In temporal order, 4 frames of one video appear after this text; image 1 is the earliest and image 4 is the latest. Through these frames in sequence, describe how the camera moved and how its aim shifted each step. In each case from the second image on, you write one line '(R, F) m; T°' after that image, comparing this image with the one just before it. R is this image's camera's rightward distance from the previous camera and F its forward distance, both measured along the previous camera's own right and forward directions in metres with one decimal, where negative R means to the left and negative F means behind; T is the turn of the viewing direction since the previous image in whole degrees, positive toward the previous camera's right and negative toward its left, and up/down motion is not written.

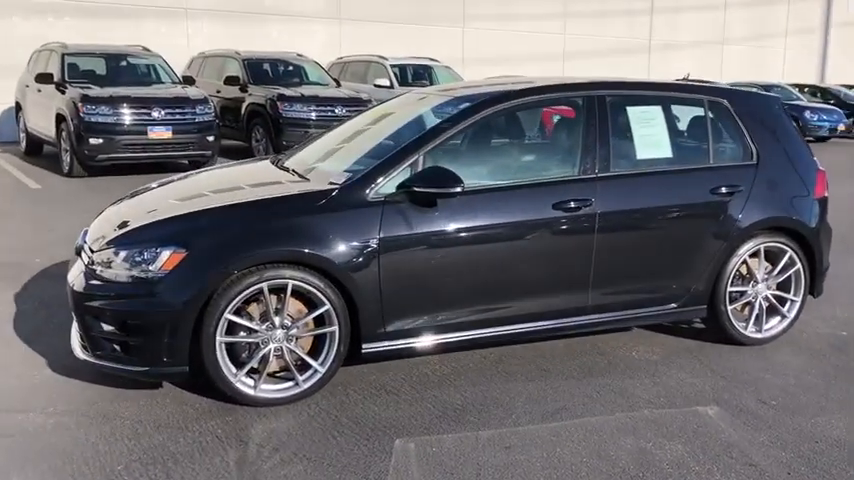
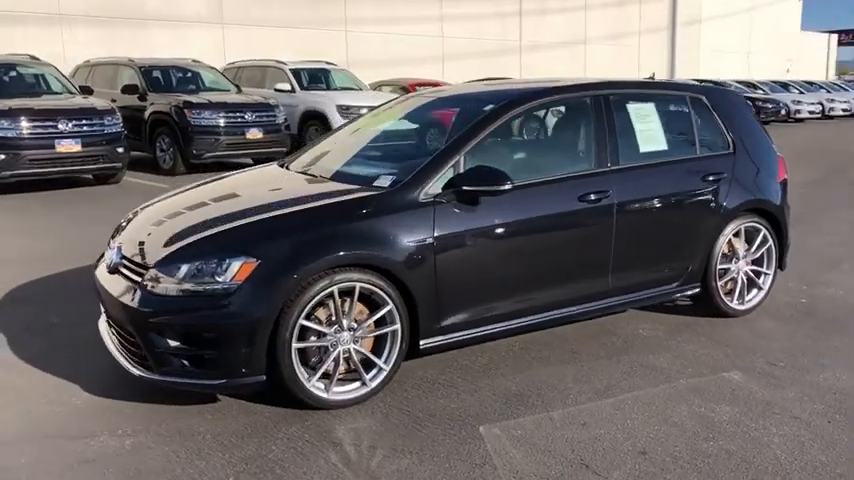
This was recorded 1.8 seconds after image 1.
(-1.0, -0.1) m; +10°
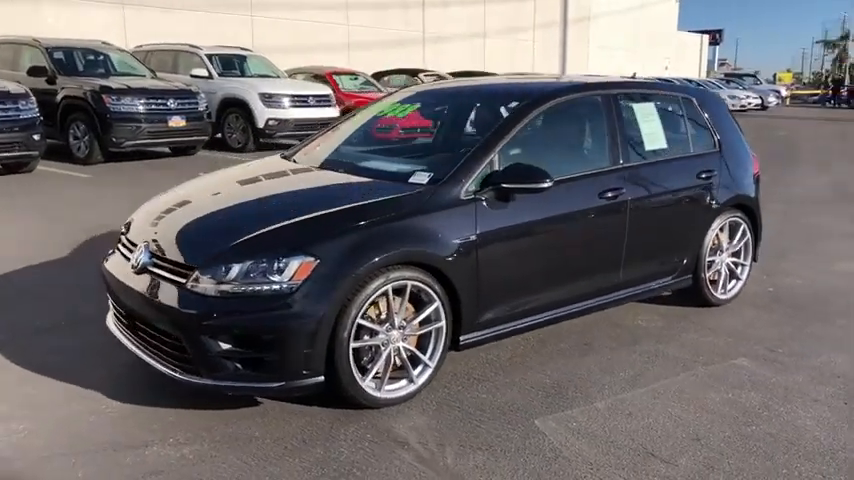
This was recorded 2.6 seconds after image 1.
(-0.9, +0.1) m; +9°
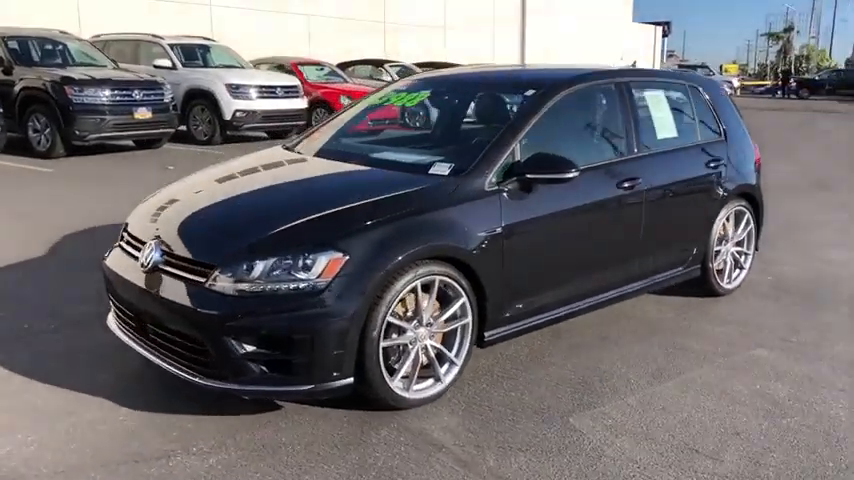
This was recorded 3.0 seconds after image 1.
(-0.4, +0.2) m; +3°
